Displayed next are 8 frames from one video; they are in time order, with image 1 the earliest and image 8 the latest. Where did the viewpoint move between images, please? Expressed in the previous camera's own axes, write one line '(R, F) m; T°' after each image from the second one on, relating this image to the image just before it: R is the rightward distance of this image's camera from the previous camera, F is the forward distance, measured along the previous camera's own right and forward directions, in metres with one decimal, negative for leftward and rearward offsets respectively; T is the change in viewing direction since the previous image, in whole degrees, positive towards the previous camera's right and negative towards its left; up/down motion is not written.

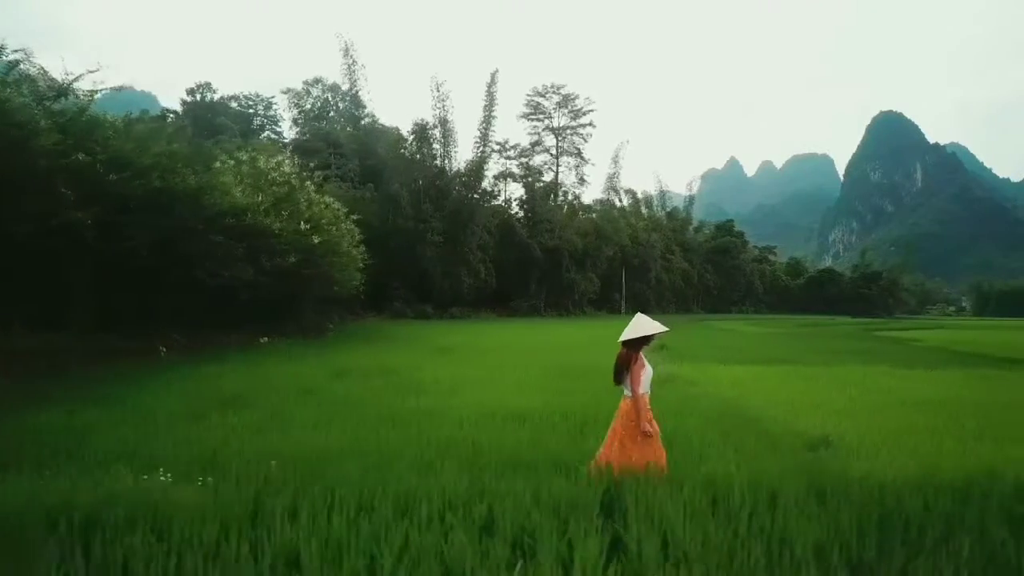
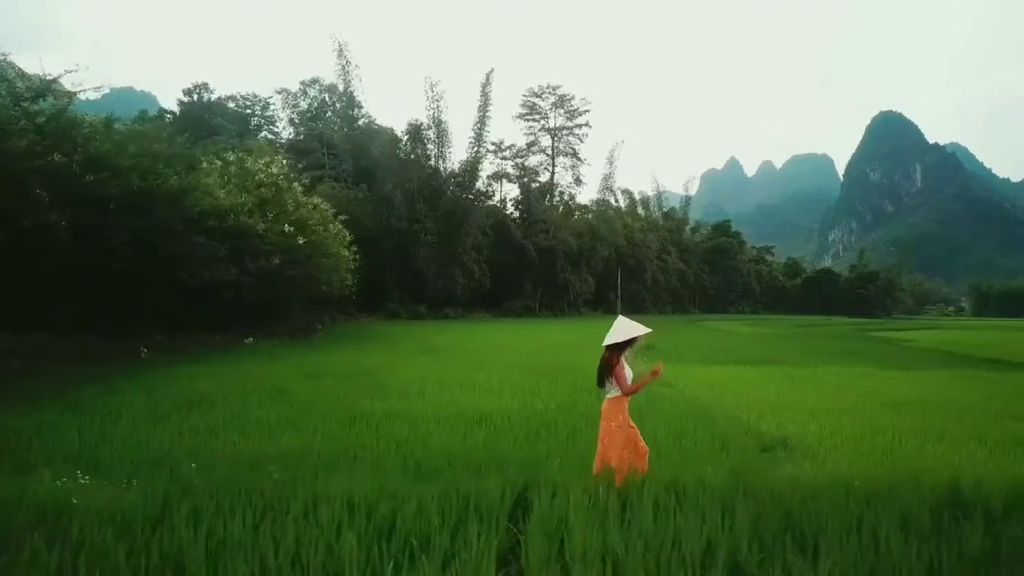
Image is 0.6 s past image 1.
(+0.3, 0.0) m; 0°
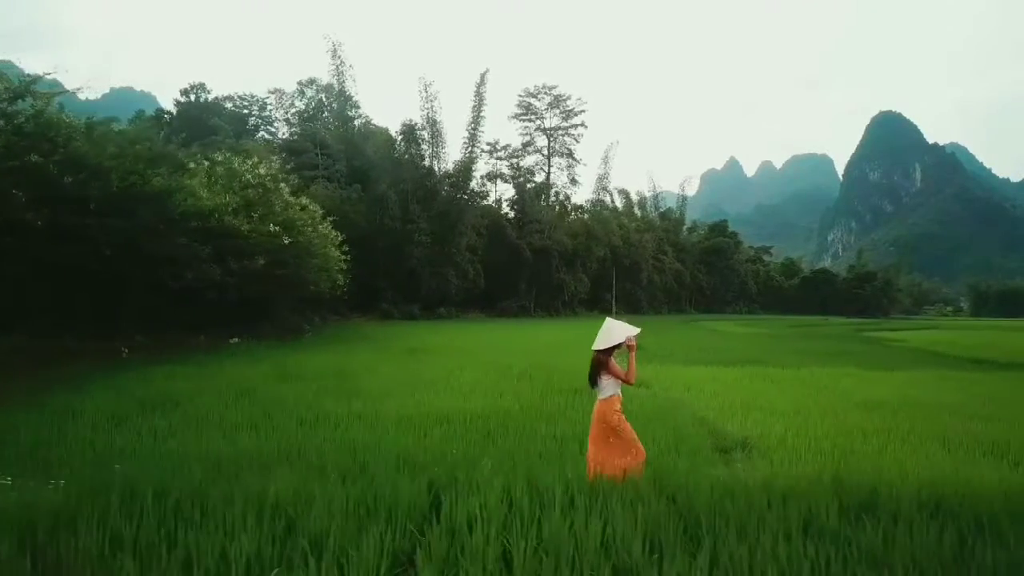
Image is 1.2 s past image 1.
(+0.3, 0.0) m; 0°
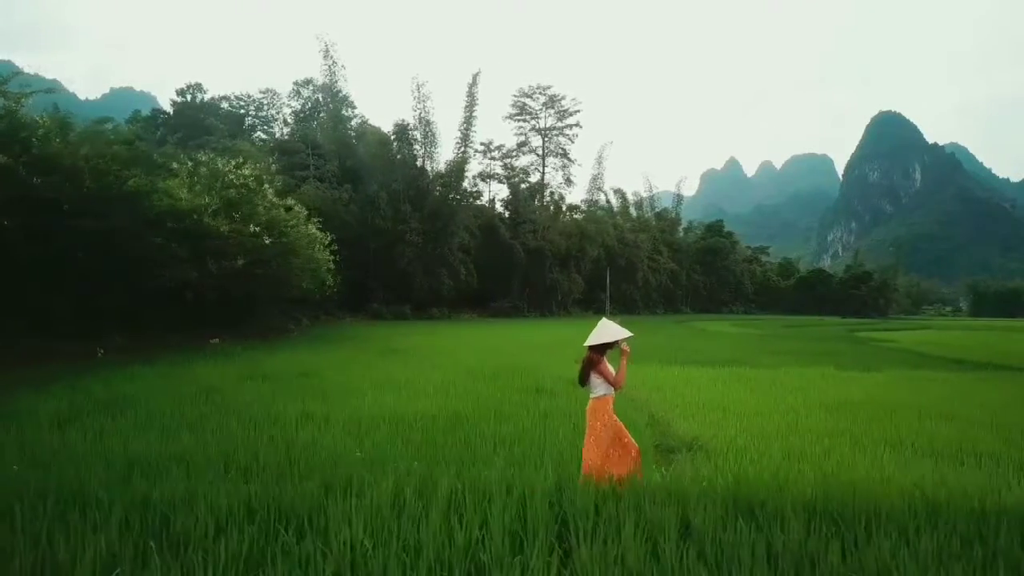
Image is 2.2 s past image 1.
(+0.4, 0.0) m; 0°
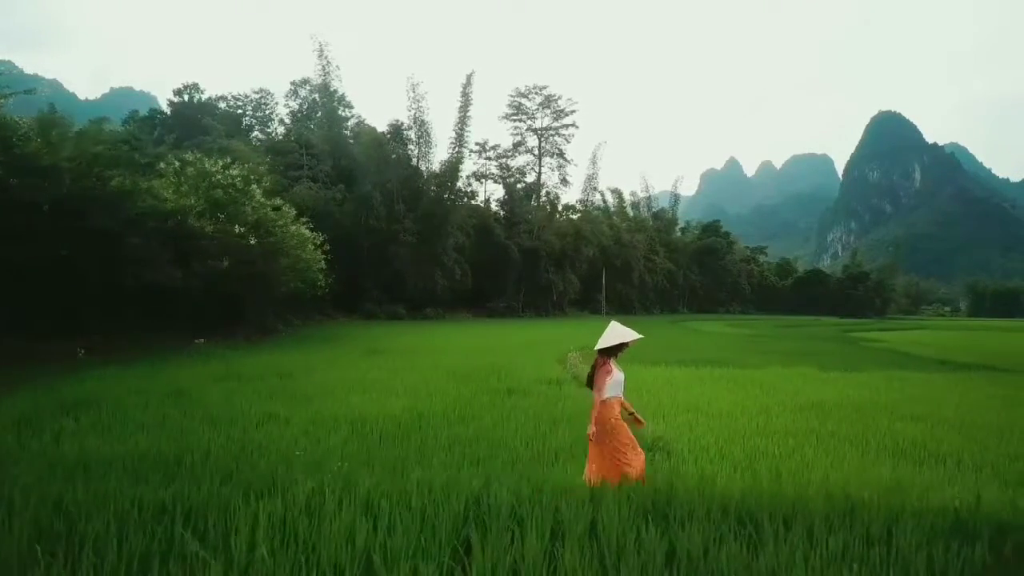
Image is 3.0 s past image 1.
(+0.3, 0.0) m; 0°
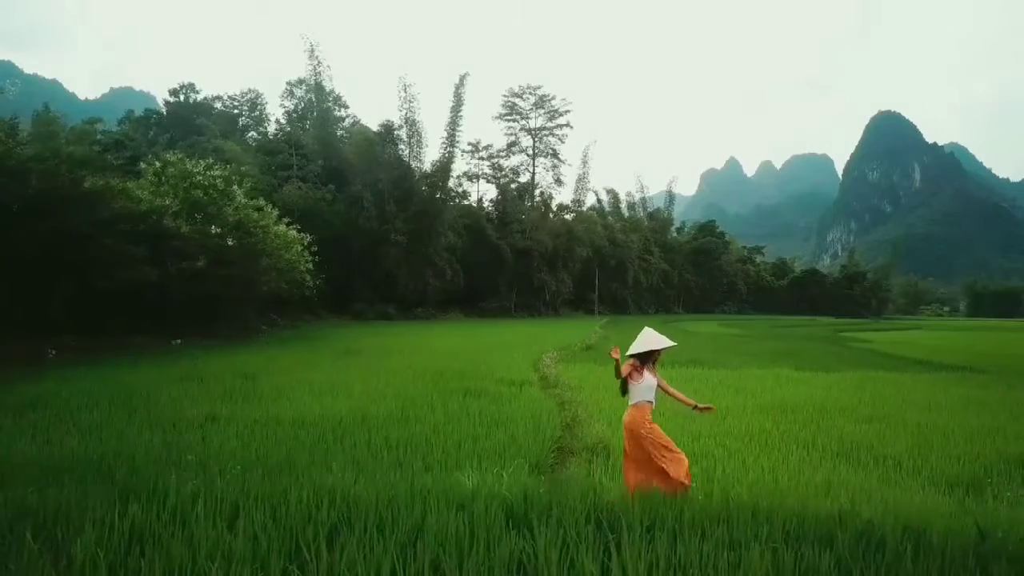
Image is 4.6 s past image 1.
(+0.4, 0.0) m; 0°
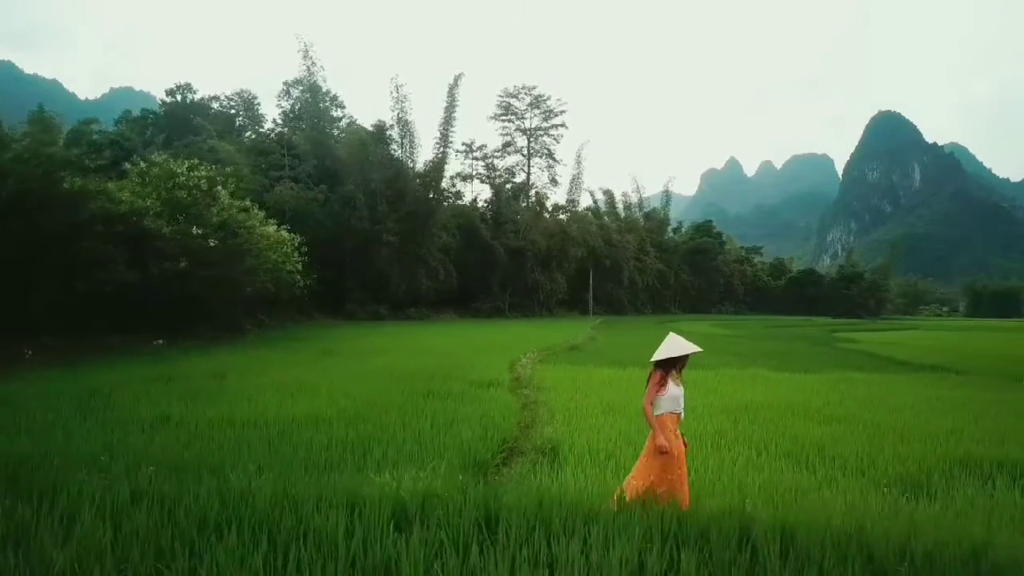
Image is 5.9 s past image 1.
(+0.4, 0.0) m; 0°
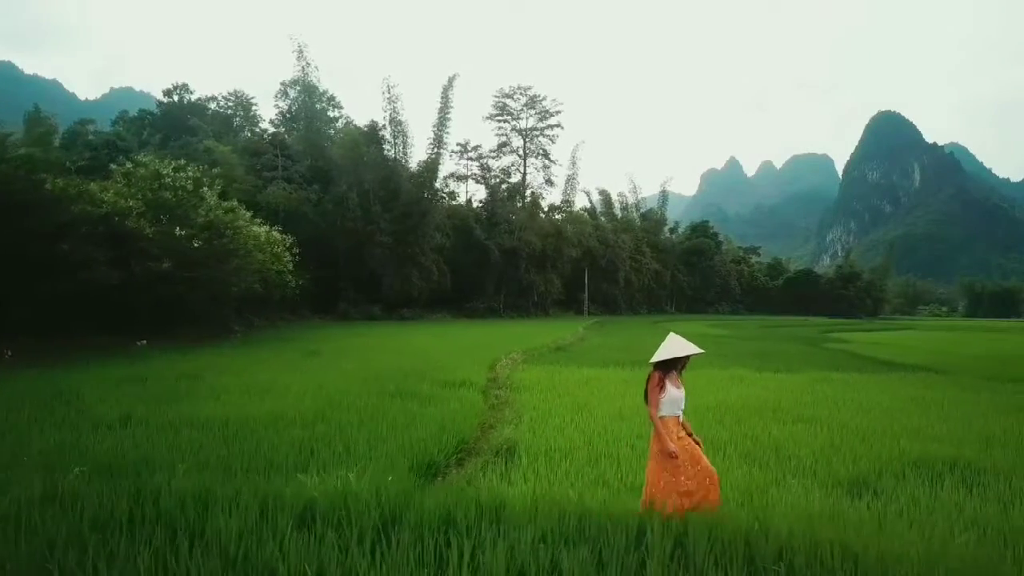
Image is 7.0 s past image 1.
(+0.3, 0.0) m; 0°
